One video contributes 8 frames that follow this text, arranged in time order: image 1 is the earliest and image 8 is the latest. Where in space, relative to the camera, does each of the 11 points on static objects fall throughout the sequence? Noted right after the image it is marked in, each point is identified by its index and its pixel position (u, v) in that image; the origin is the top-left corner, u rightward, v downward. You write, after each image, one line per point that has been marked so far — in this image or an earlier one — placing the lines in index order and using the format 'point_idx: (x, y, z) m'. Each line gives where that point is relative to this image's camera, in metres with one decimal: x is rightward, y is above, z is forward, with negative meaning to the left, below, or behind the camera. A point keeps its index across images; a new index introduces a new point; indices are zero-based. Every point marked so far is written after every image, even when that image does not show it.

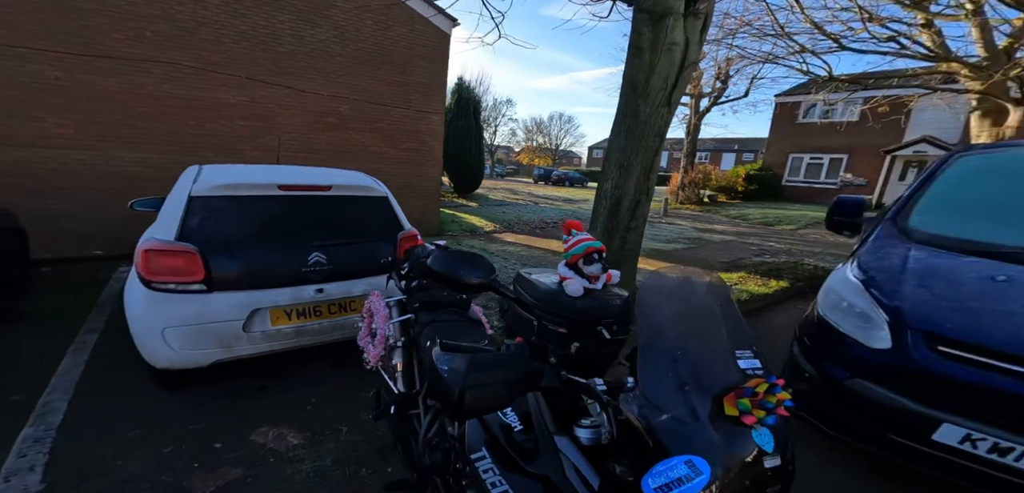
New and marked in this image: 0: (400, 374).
0: (-0.7, -0.6, +2.2) m
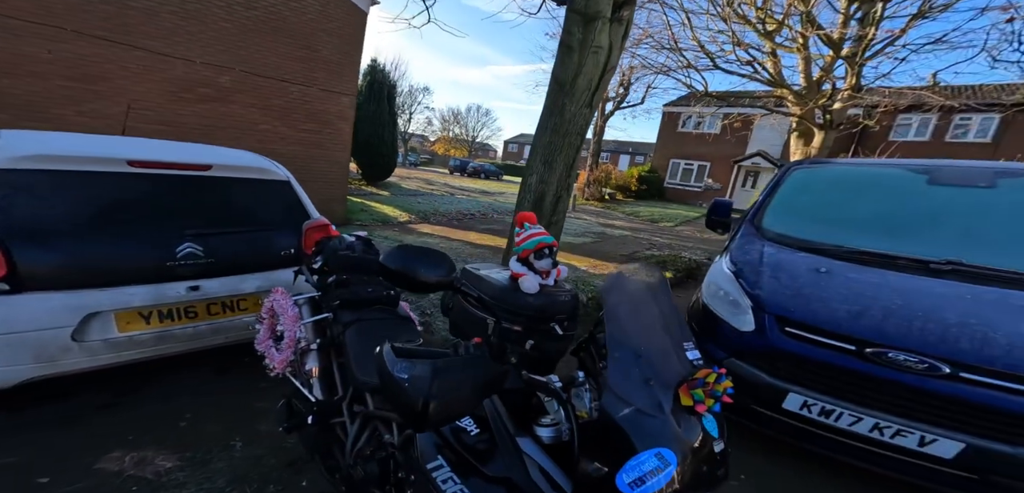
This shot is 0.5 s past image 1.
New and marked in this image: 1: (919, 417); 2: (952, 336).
0: (-0.8, -0.6, +1.9) m
1: (+1.6, -0.7, +1.8) m
2: (+1.7, -0.4, +1.8) m
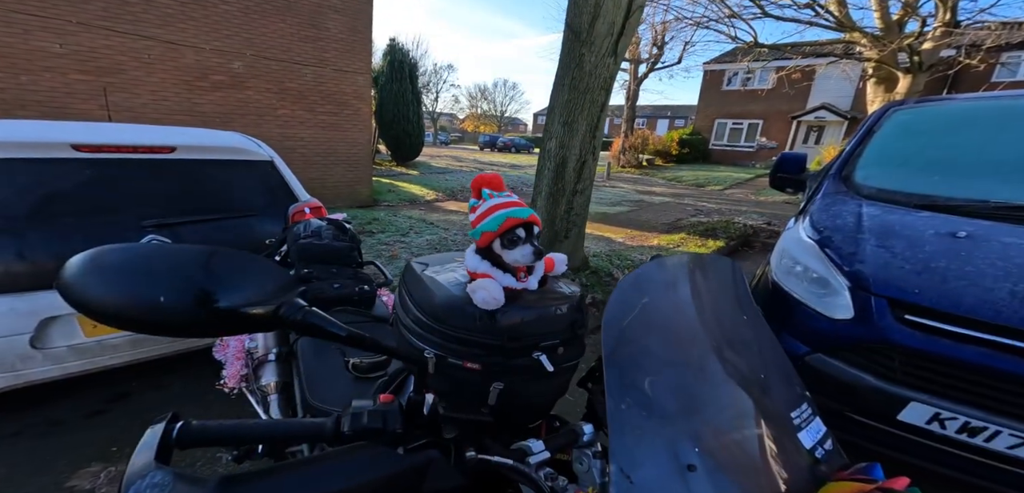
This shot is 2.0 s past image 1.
0: (-0.8, -0.5, +1.5) m
1: (+1.6, -0.6, +1.2) m
2: (+1.7, -0.2, +1.2) m
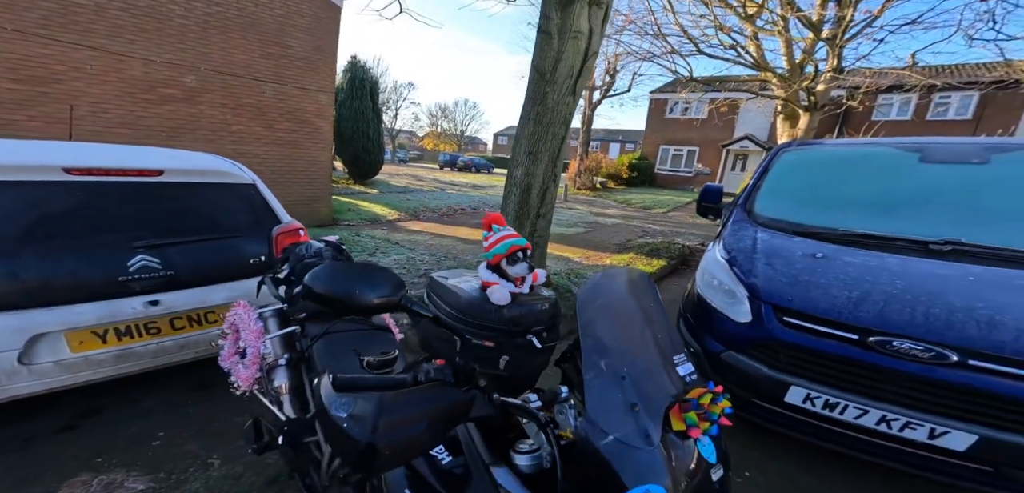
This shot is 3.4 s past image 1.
0: (-0.9, -0.6, +1.7) m
1: (+1.6, -0.7, +1.7) m
2: (+1.7, -0.3, +1.7) m
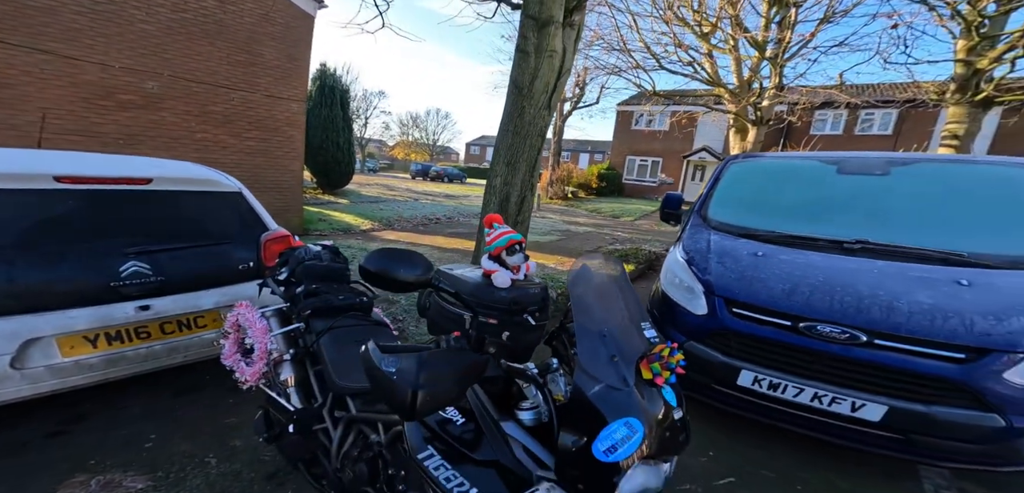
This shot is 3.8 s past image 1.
0: (-0.9, -0.6, +1.9) m
1: (+1.5, -0.6, +2.0) m
2: (+1.6, -0.3, +2.0) m
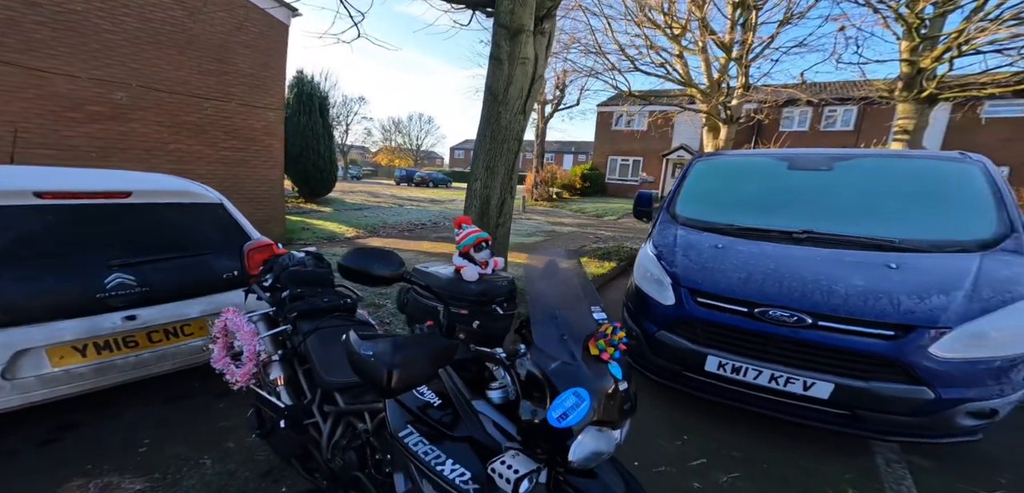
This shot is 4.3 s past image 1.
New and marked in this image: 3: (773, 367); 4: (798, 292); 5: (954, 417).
0: (-1.0, -0.6, +1.9) m
1: (+1.4, -0.6, +2.1) m
2: (+1.5, -0.2, +2.2) m
3: (+1.3, -0.6, +2.2) m
4: (+1.5, -0.2, +2.2) m
5: (+2.0, -0.8, +1.9) m
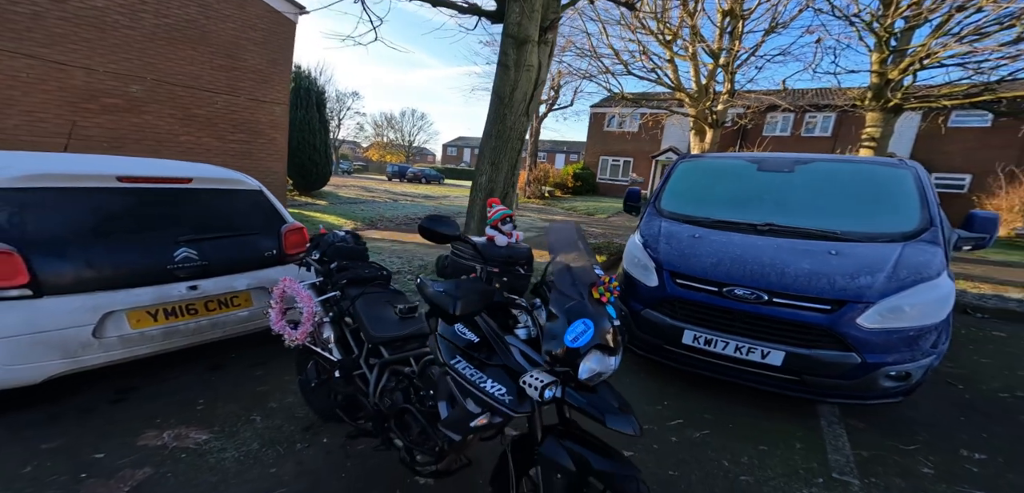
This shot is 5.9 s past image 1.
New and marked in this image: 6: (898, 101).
0: (-1.0, -0.5, +2.3) m
1: (+1.5, -0.5, +2.6) m
2: (+1.6, -0.2, +2.6) m
3: (+1.4, -0.5, +2.6) m
4: (+1.5, -0.2, +2.6) m
5: (+2.0, -0.7, +2.4) m
6: (+8.0, +3.0, +9.1) m
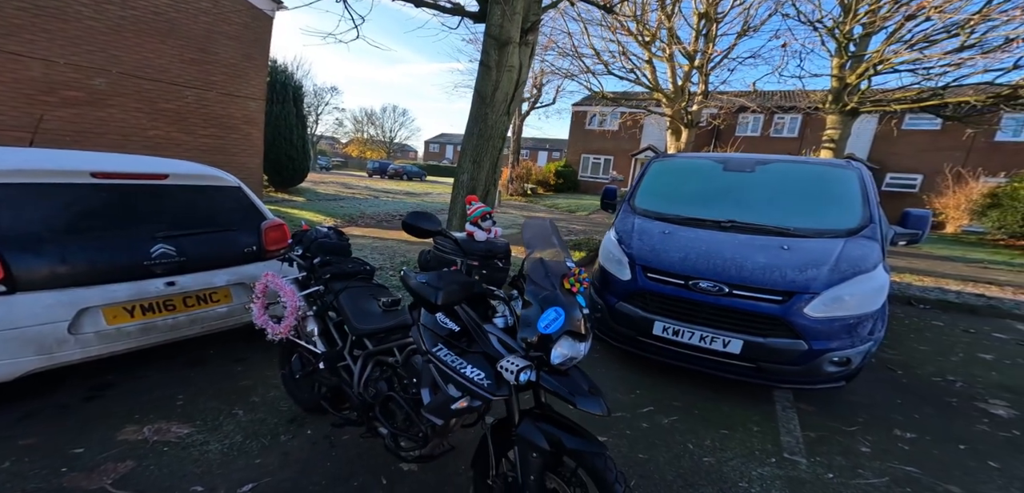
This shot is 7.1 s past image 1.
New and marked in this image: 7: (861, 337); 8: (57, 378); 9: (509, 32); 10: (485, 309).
0: (-1.1, -0.5, +2.4) m
1: (+1.3, -0.5, +2.8) m
2: (+1.4, -0.1, +2.8) m
3: (+1.2, -0.5, +2.8) m
4: (+1.4, -0.1, +2.8) m
5: (+1.9, -0.7, +2.6) m
6: (+7.6, +3.1, +9.5) m
7: (+2.1, -0.5, +2.6) m
8: (-3.0, -0.9, +2.9) m
9: (-0.1, +2.1, +4.3) m
10: (-0.1, -0.3, +1.8) m
